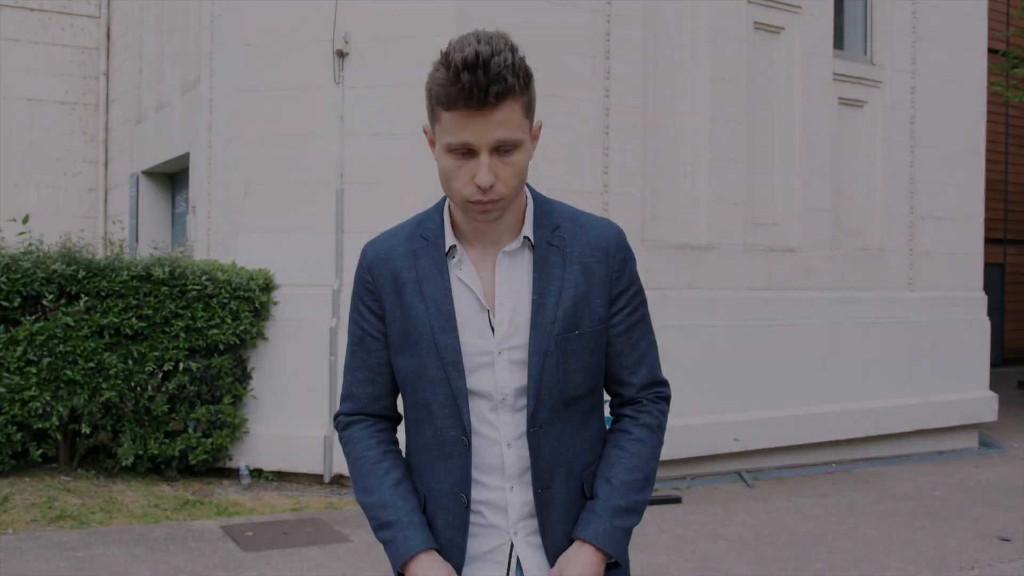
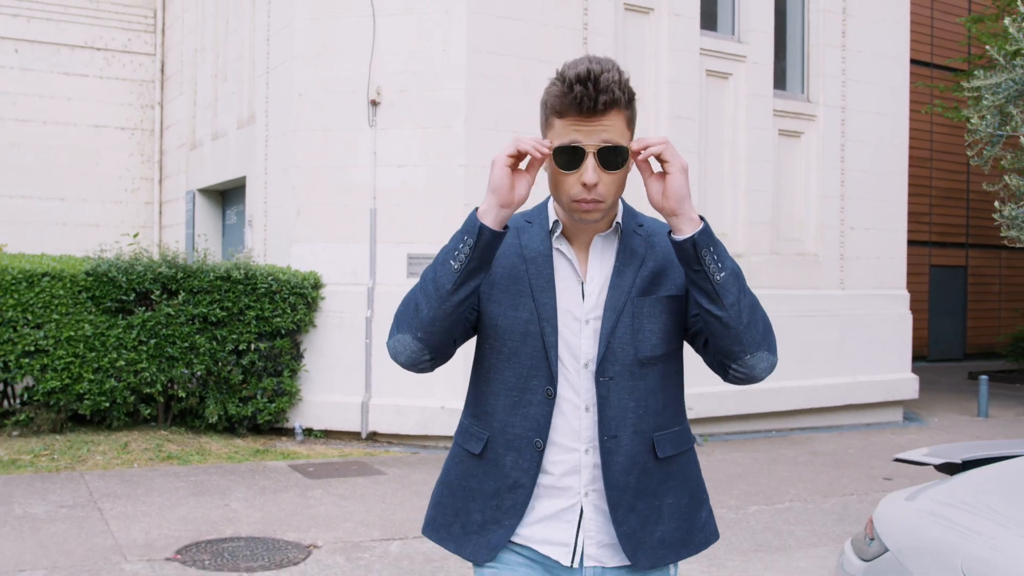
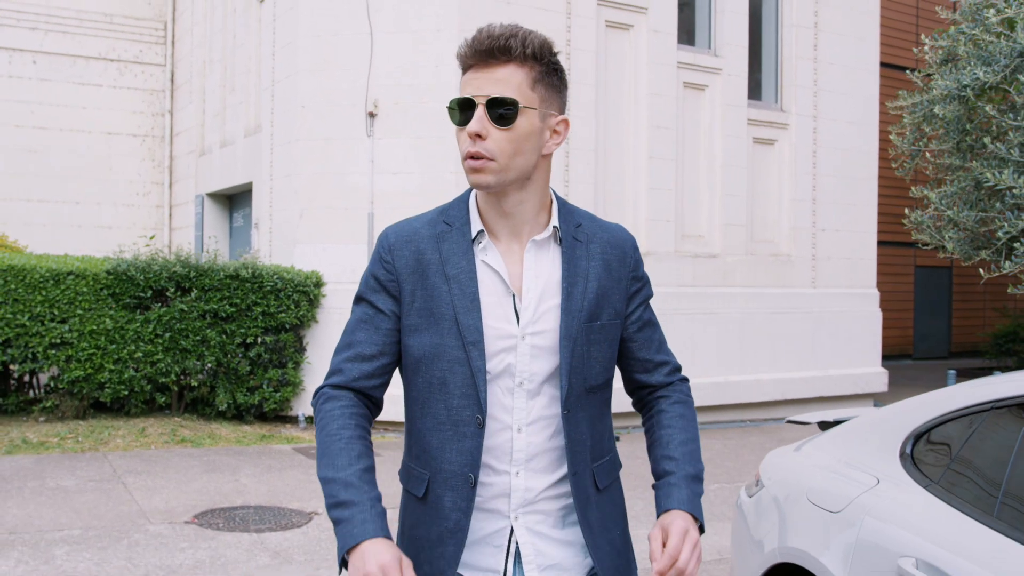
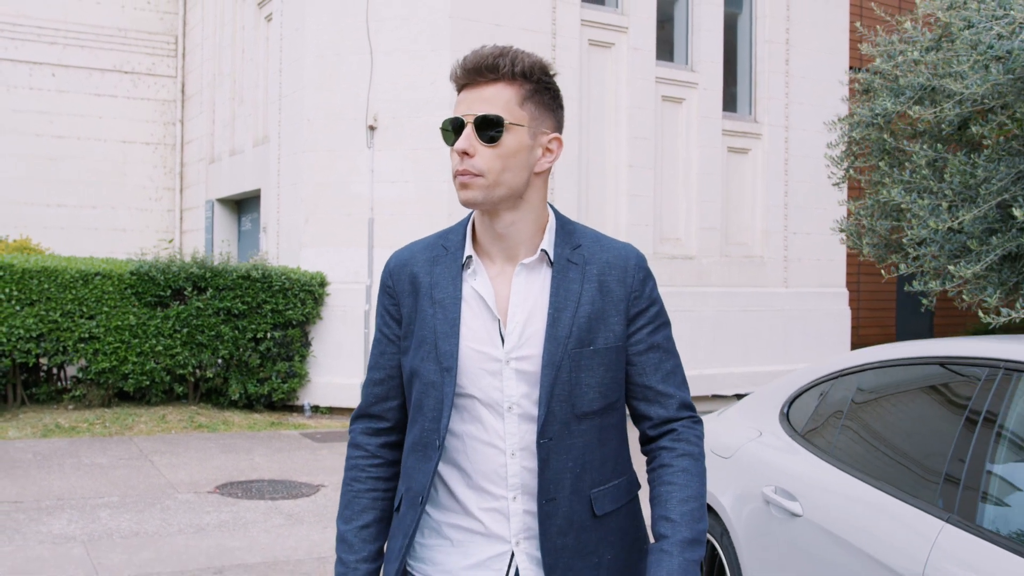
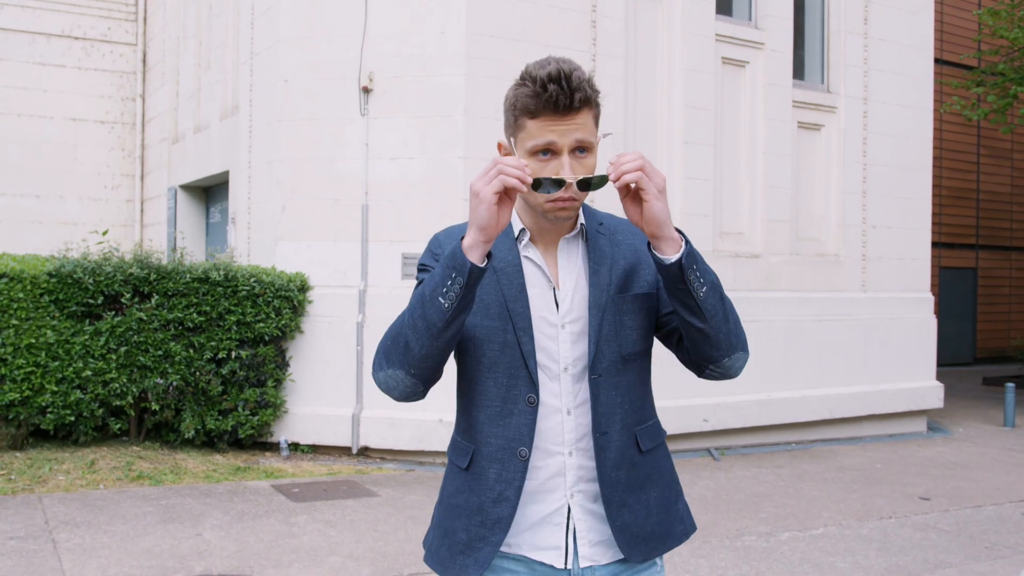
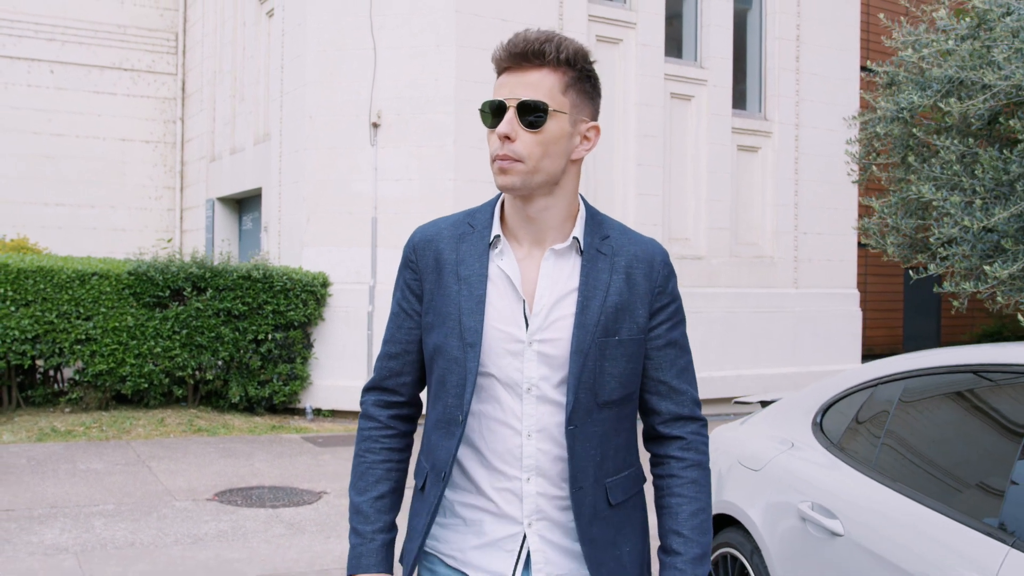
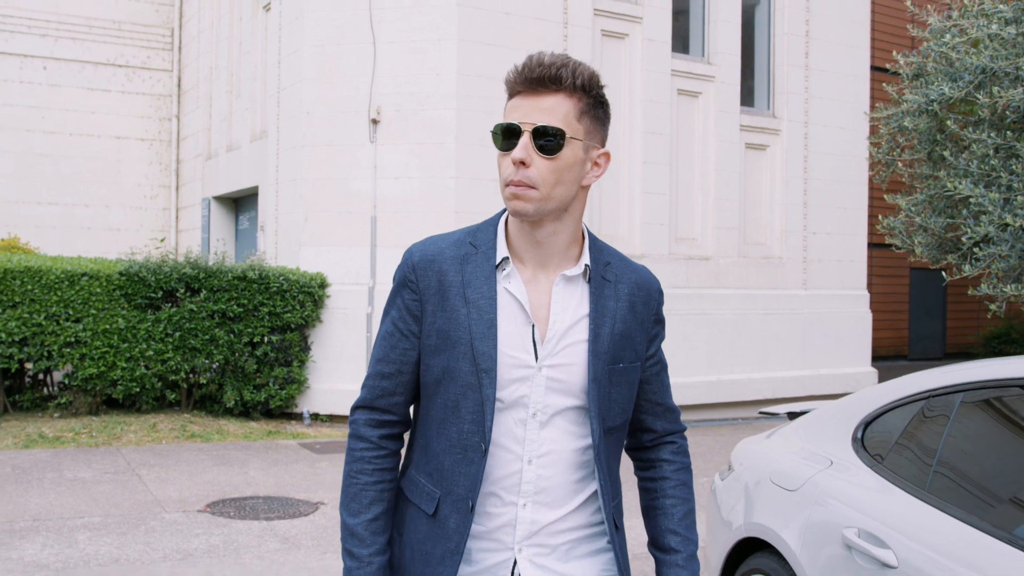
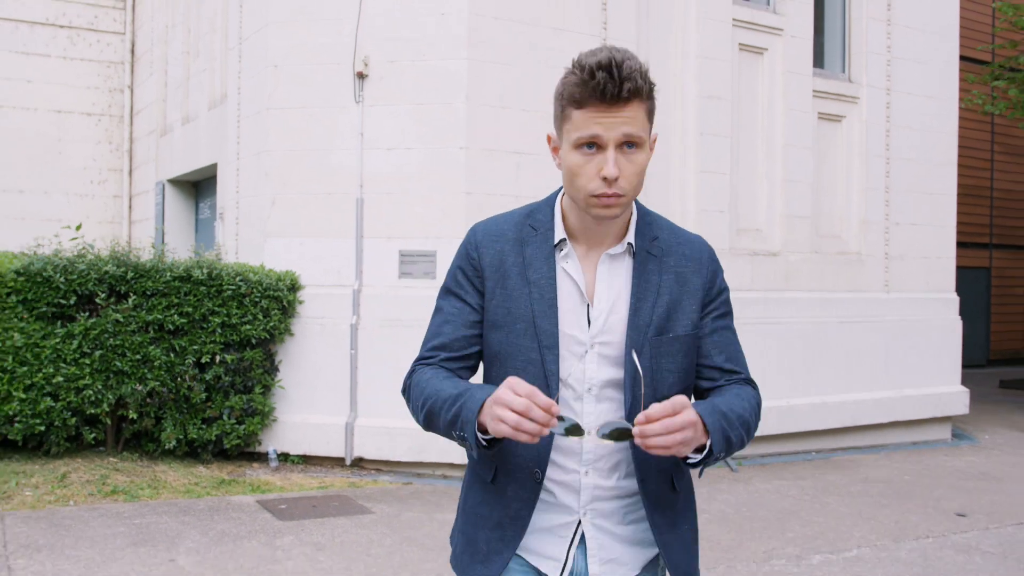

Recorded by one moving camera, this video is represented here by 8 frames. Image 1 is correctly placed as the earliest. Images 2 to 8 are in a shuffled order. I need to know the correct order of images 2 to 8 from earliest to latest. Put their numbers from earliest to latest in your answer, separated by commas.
8, 5, 2, 3, 7, 6, 4
